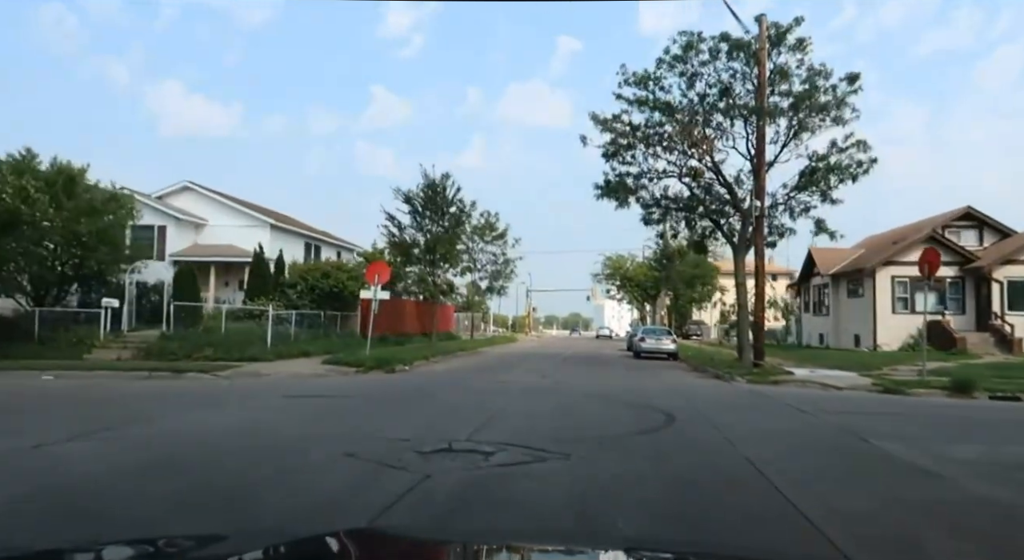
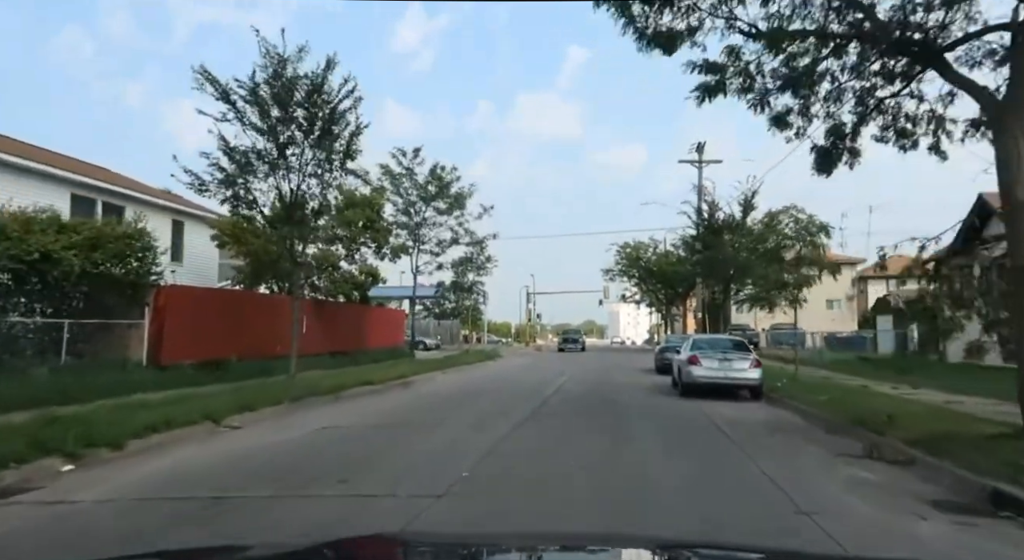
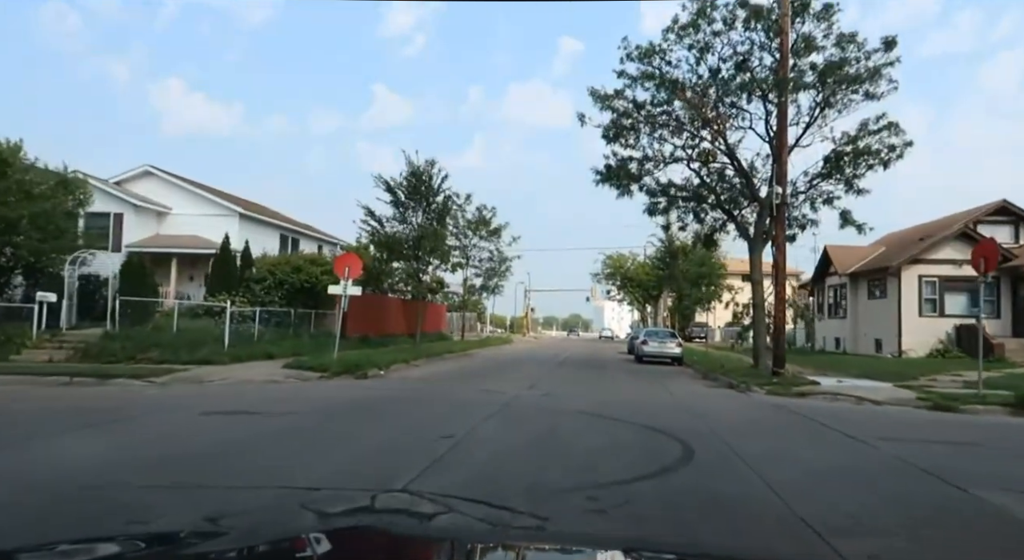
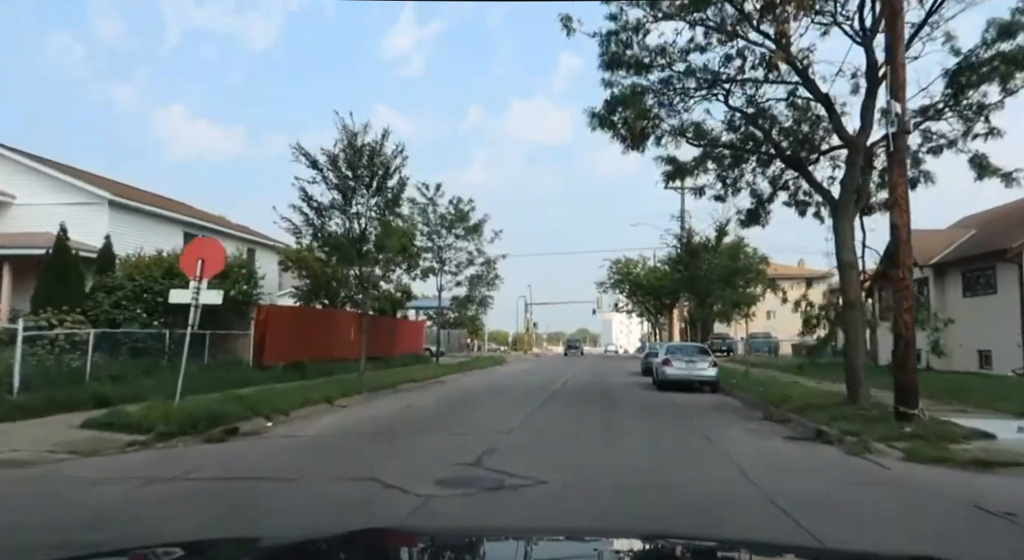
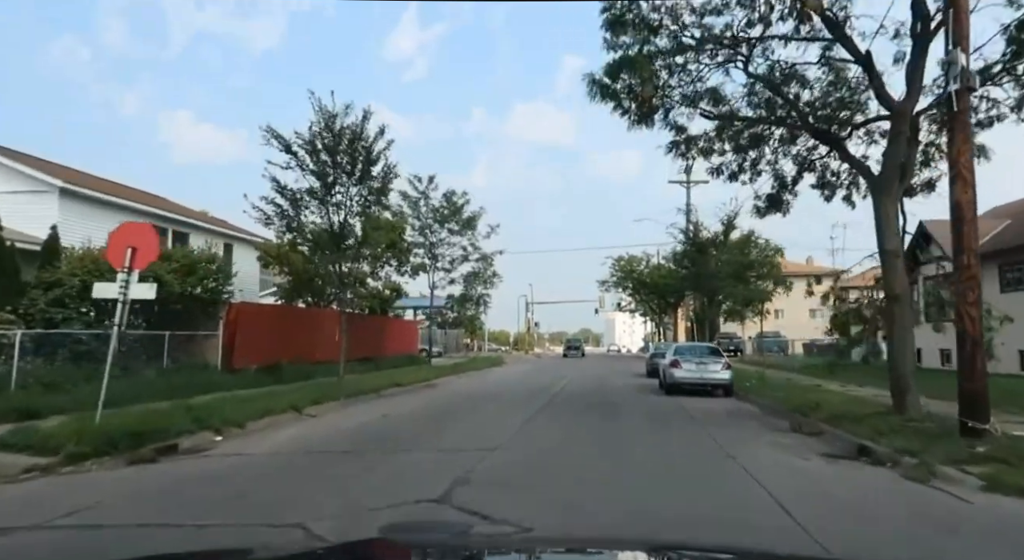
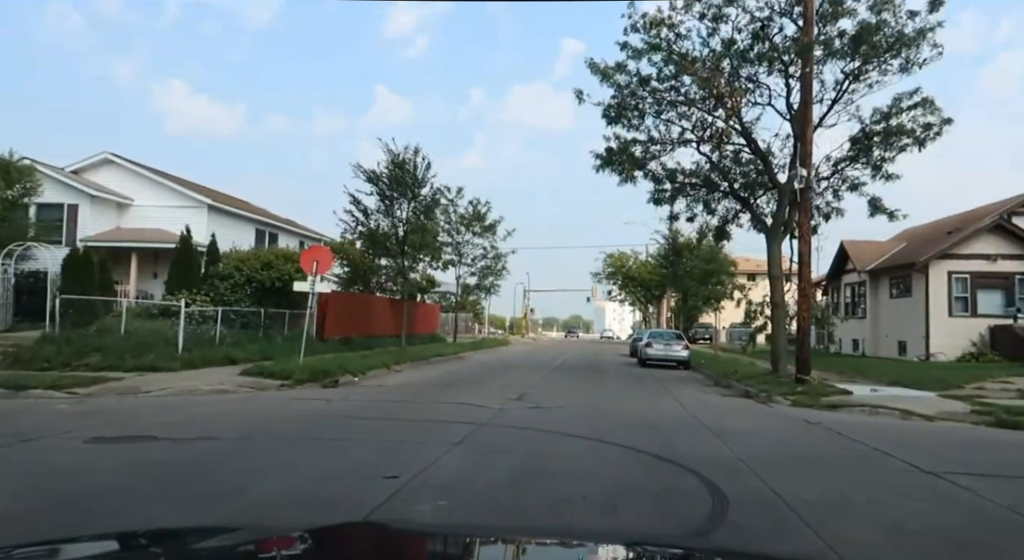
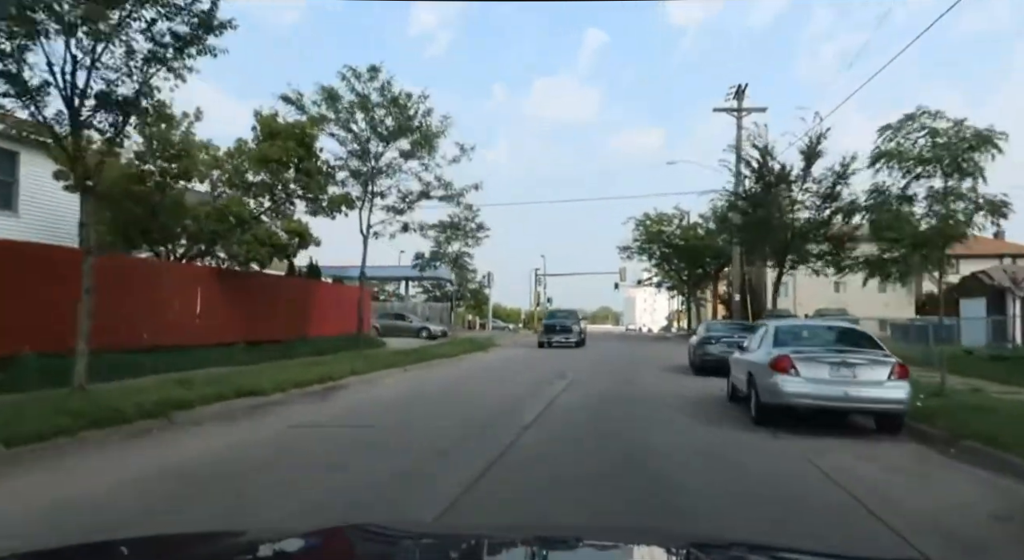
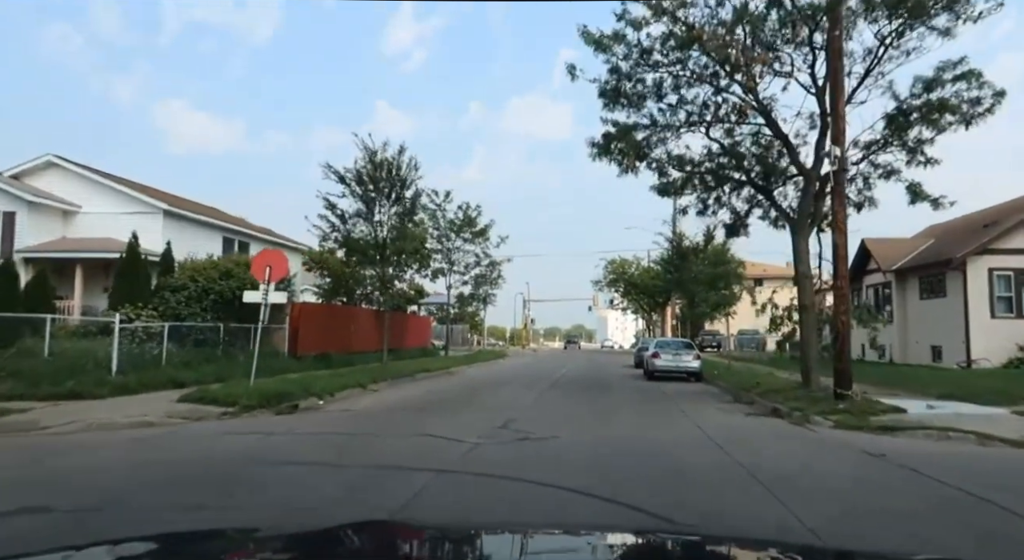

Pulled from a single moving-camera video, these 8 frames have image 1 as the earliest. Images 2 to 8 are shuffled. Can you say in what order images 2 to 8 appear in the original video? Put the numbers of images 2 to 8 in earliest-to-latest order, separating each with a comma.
3, 6, 8, 4, 5, 2, 7
